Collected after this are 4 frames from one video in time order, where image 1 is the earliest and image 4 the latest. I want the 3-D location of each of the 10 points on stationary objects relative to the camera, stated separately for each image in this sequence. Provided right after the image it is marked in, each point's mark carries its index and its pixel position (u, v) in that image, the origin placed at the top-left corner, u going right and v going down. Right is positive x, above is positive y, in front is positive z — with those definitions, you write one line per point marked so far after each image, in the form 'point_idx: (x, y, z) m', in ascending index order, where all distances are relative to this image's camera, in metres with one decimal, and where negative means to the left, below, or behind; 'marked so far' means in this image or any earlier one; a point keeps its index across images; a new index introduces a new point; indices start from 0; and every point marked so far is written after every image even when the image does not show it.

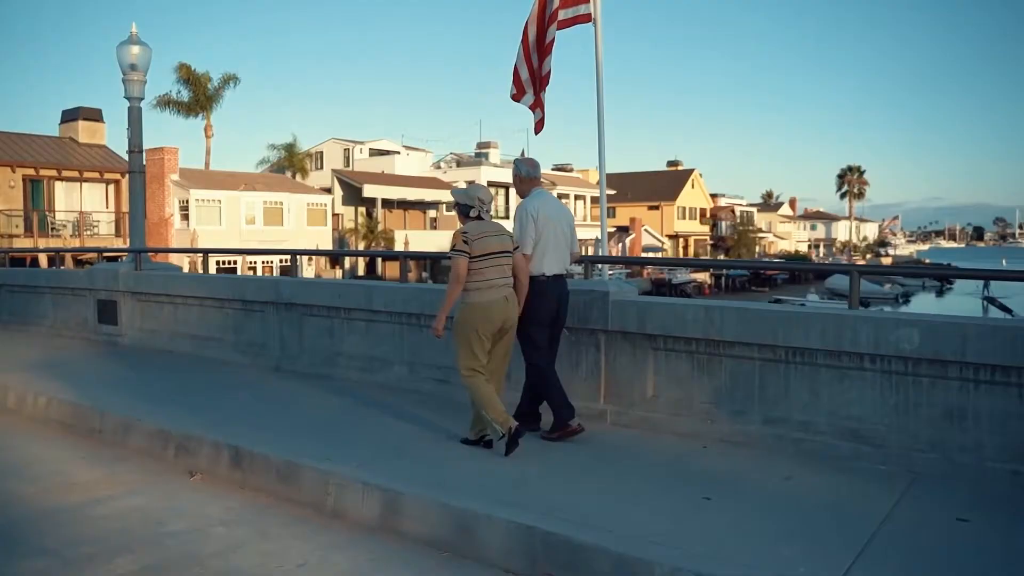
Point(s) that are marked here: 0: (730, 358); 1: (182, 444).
0: (+1.5, -0.5, +6.3) m
1: (-2.3, -1.1, +6.3) m
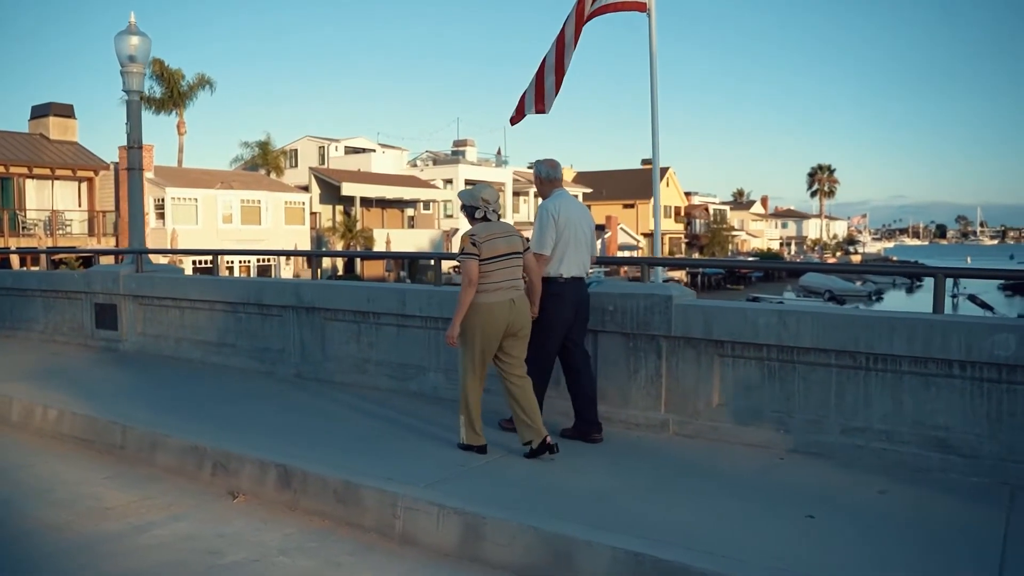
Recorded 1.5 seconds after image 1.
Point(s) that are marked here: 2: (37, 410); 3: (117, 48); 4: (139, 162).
0: (+2.0, -0.5, +6.0) m
1: (-1.9, -1.1, +5.8) m
2: (-3.9, -1.0, +7.4) m
3: (-4.7, +2.8, +10.5) m
4: (-4.4, +1.5, +10.5) m
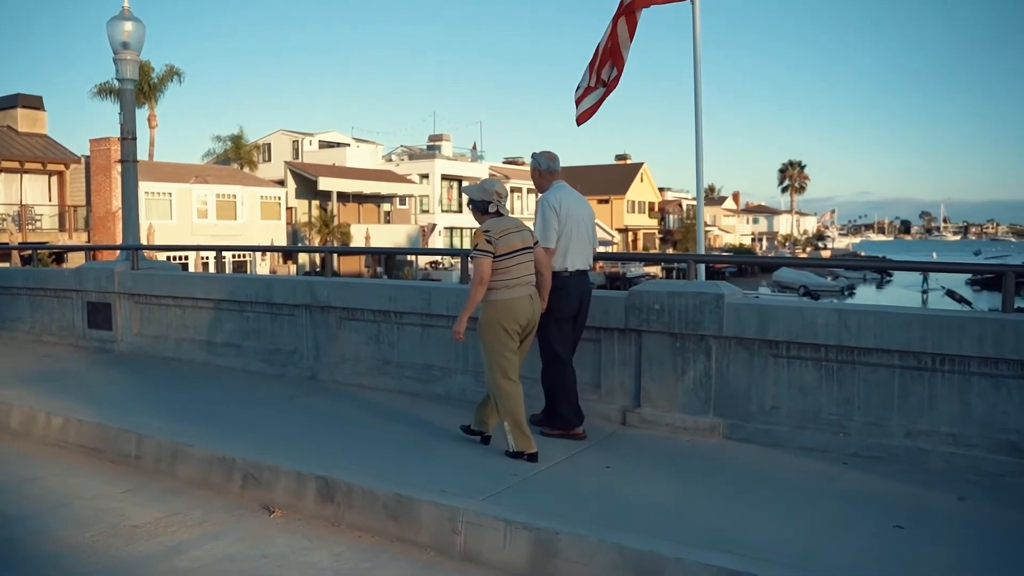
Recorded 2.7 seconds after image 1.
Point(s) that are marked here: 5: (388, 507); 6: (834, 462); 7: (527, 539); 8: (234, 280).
0: (+2.3, -0.5, +5.7) m
1: (-1.6, -1.1, +5.4) m
2: (-3.7, -1.0, +6.9) m
3: (-4.5, +2.9, +10.0) m
4: (-4.3, +1.5, +10.0) m
5: (-0.7, -1.2, +4.8) m
6: (+2.1, -1.1, +5.7) m
7: (+0.1, -1.2, +4.3) m
8: (-2.7, +0.1, +8.7) m
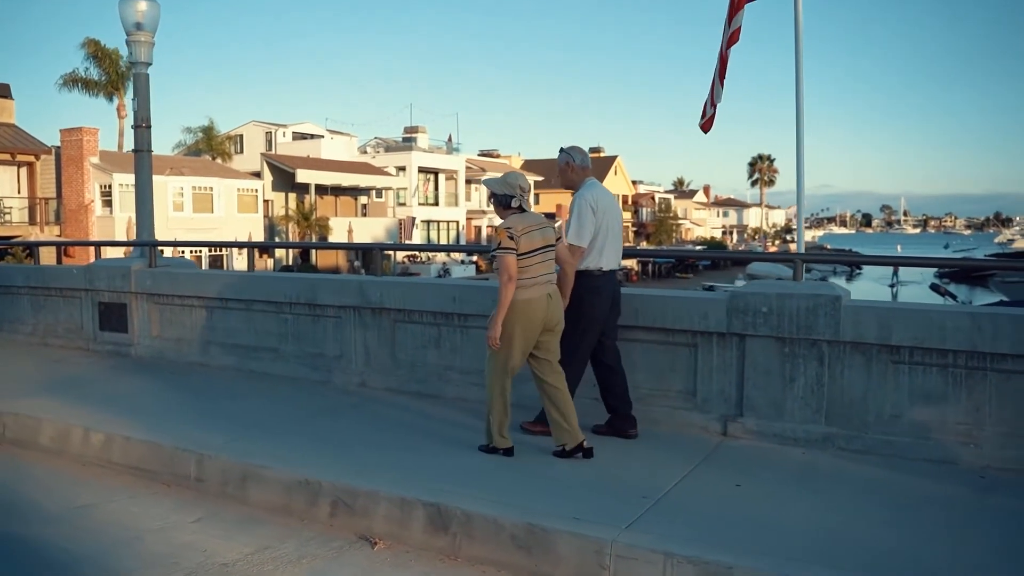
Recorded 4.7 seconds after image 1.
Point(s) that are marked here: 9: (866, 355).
0: (+2.9, -0.5, +5.3) m
1: (-0.9, -1.1, +4.9) m
2: (-3.1, -1.0, +6.3) m
3: (-4.1, +2.9, +9.3) m
4: (-3.8, +1.5, +9.3) m
5: (0.0, -1.2, +4.3) m
6: (+2.7, -1.1, +5.3) m
7: (+0.8, -1.2, +3.8) m
8: (-2.2, +0.1, +8.0) m
9: (+2.2, -0.4, +5.6) m
